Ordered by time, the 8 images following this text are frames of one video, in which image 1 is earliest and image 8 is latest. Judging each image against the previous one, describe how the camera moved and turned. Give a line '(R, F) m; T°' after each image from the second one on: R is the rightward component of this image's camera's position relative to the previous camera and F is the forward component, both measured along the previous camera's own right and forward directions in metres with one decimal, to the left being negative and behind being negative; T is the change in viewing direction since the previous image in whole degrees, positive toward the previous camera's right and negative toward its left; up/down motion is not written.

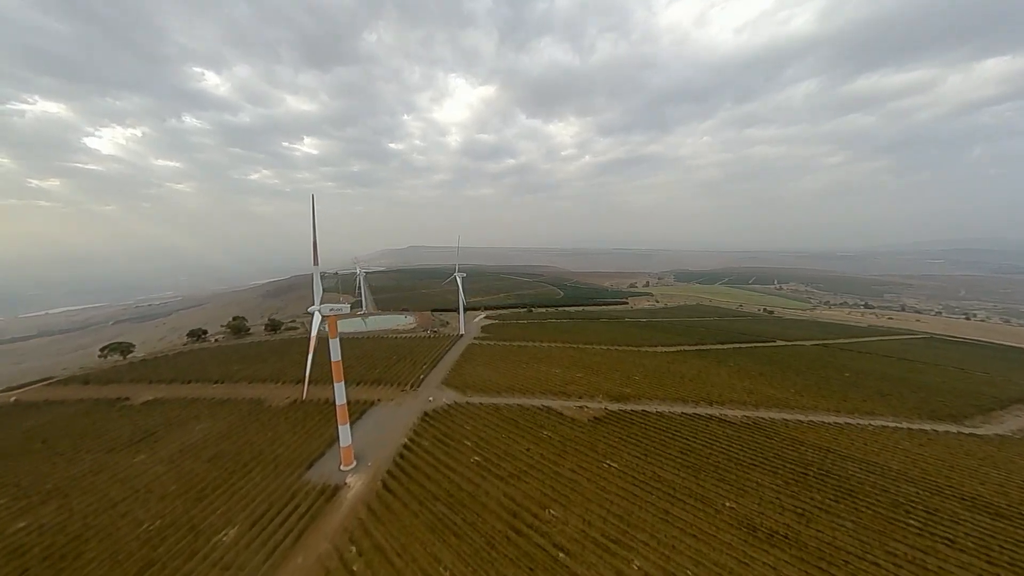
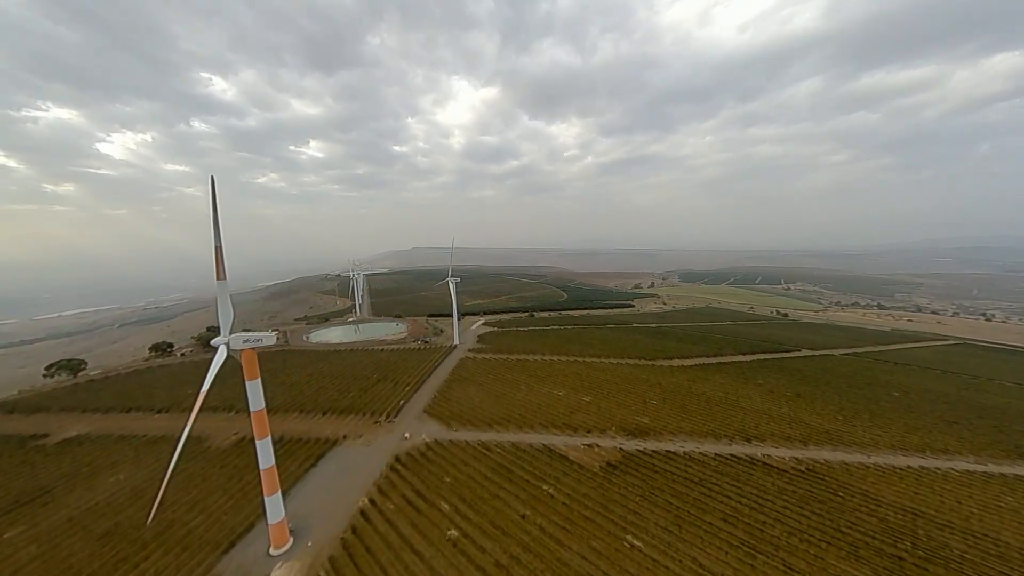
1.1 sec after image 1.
(+0.8, +6.1) m; 0°
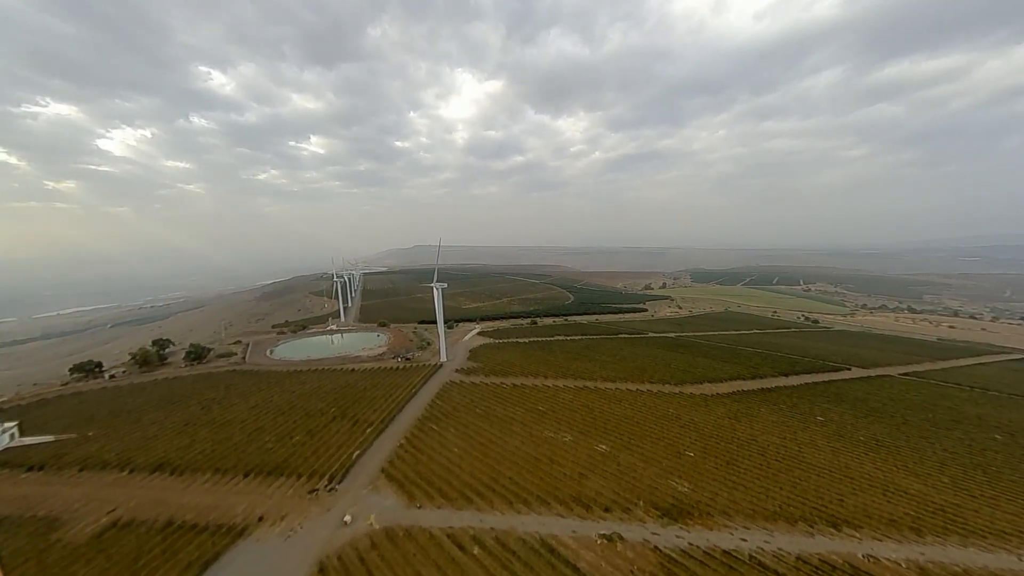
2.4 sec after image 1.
(+1.1, +8.6) m; -1°
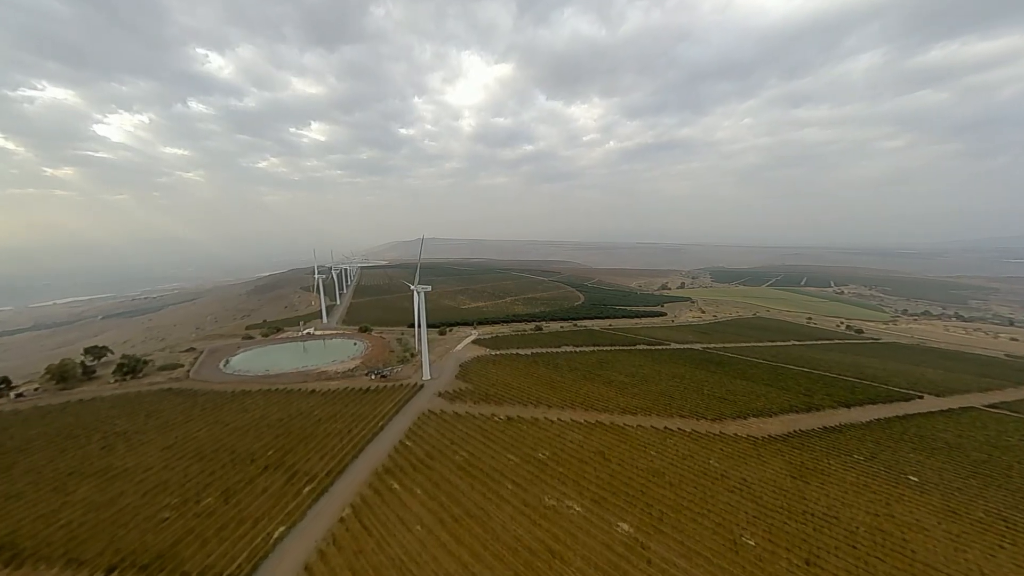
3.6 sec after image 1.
(+1.1, +8.0) m; -1°
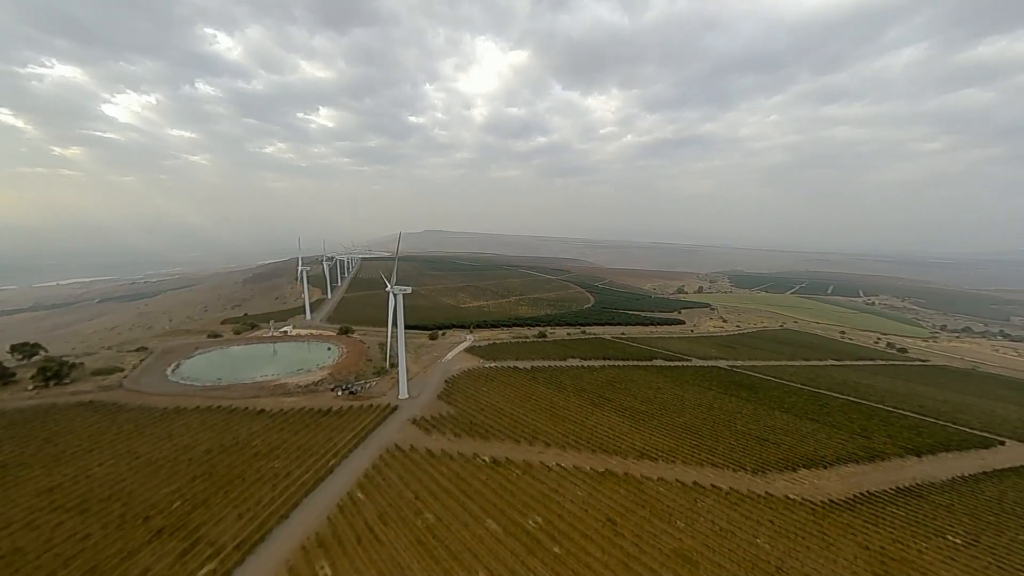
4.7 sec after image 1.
(+1.0, +6.4) m; -1°
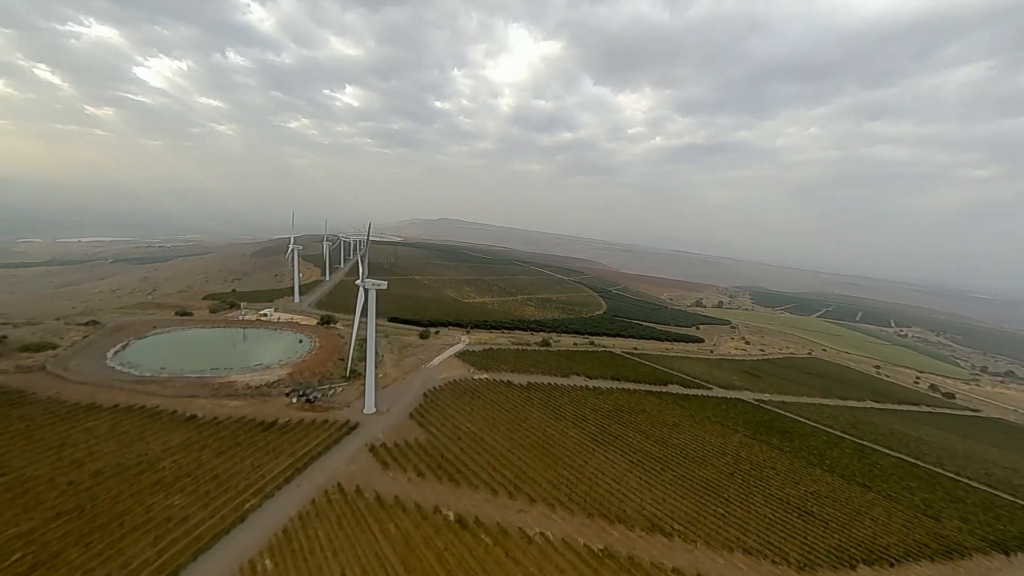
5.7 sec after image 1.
(+1.0, +5.6) m; -2°
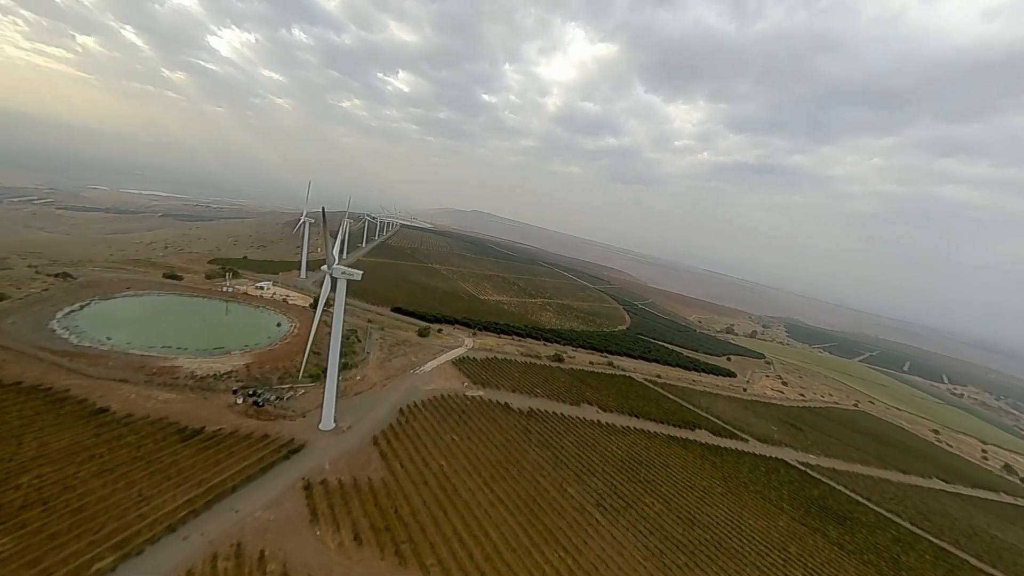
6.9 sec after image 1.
(+0.9, +5.8) m; -4°
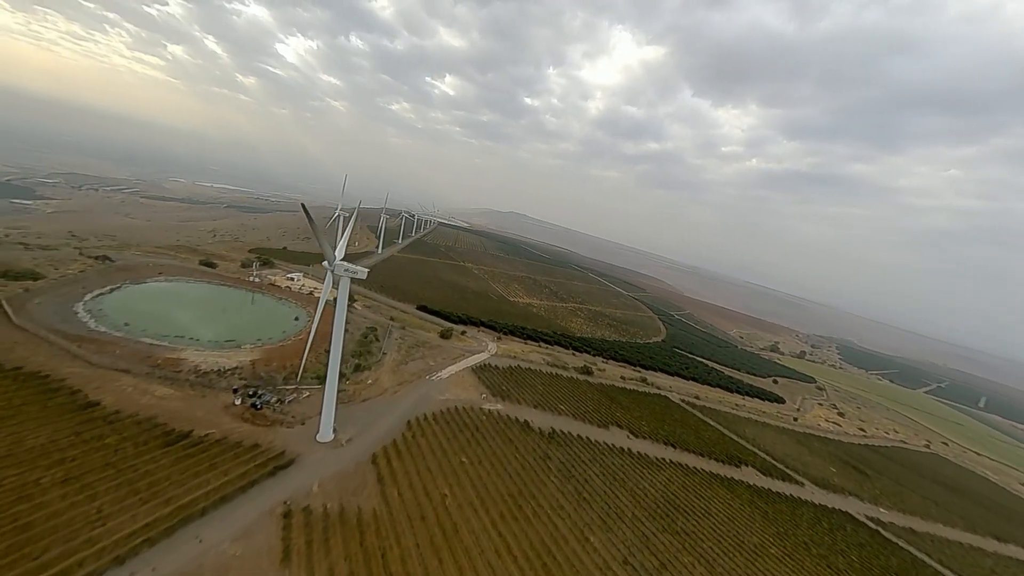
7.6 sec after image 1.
(+0.4, +3.0) m; -6°
